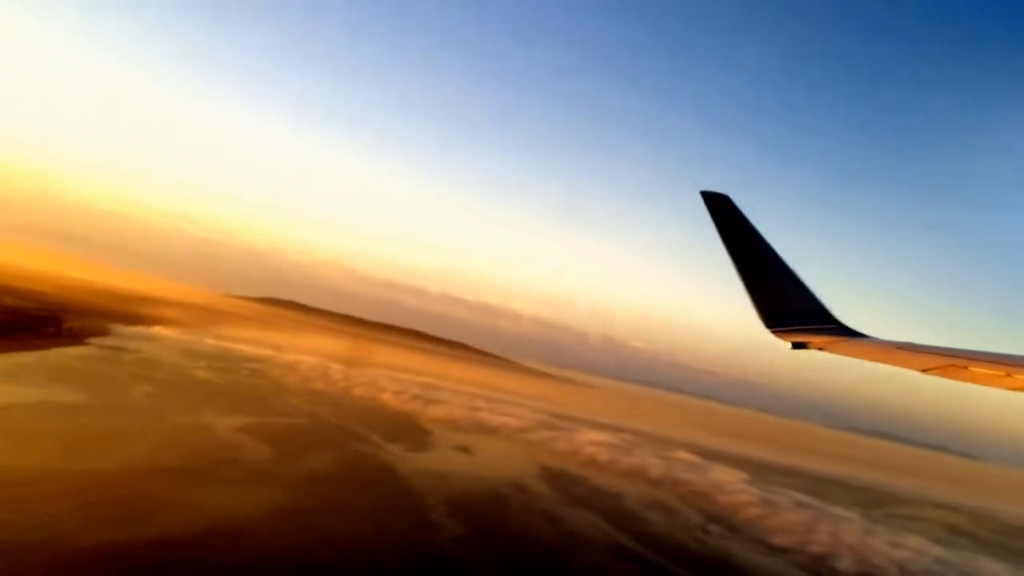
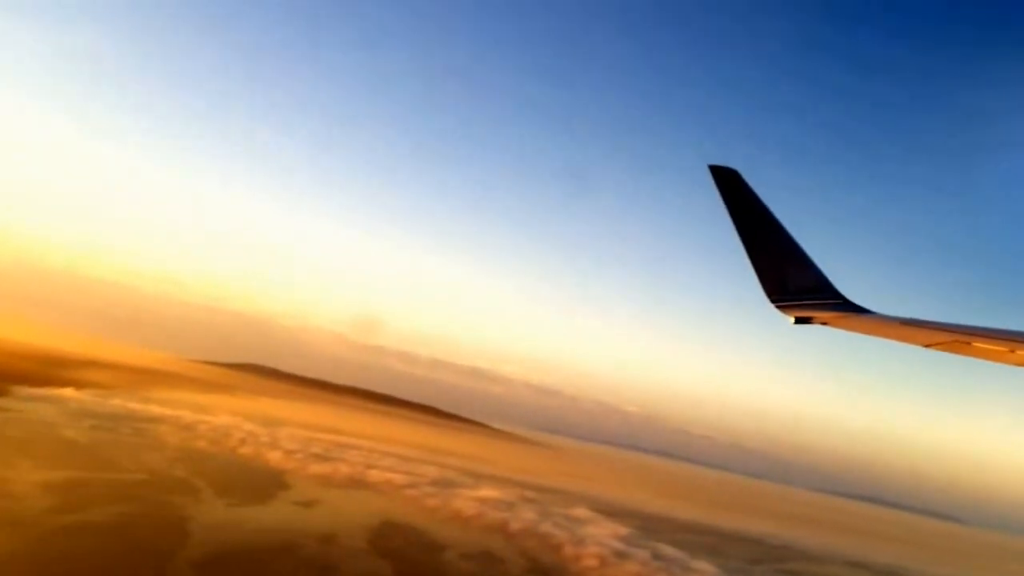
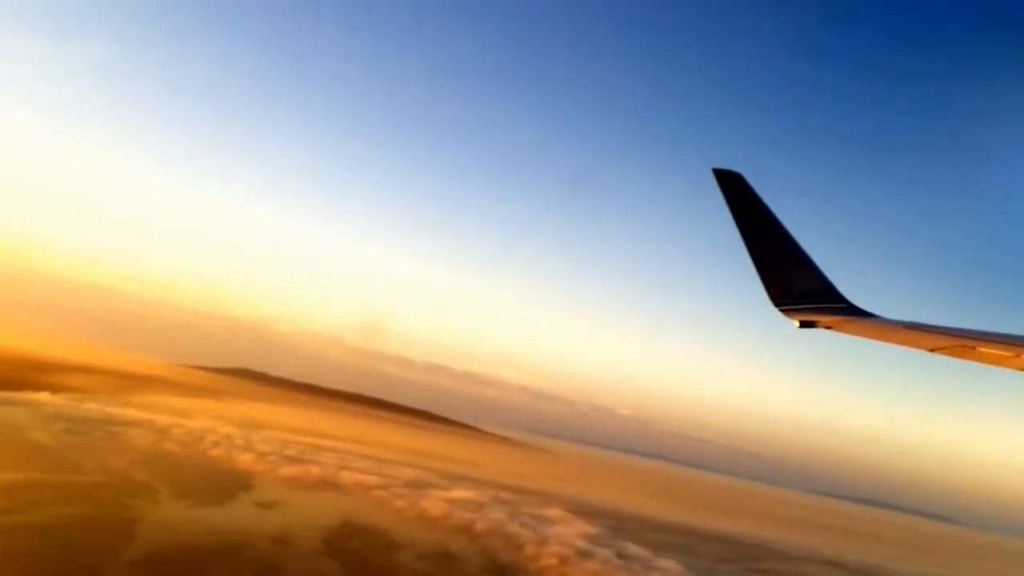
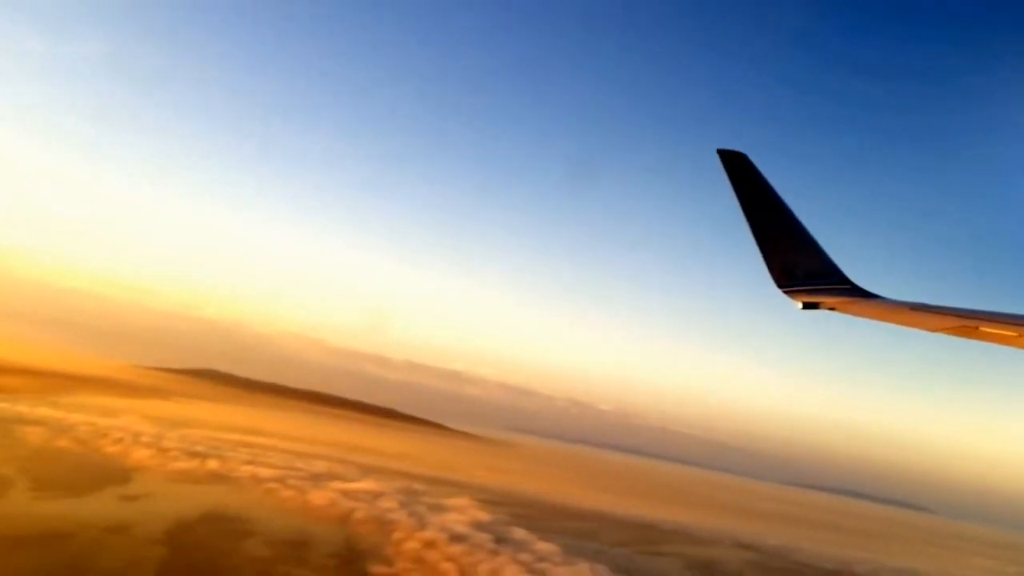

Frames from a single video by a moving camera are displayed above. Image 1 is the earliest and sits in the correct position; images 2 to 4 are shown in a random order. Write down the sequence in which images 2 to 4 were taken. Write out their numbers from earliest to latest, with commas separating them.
2, 3, 4
